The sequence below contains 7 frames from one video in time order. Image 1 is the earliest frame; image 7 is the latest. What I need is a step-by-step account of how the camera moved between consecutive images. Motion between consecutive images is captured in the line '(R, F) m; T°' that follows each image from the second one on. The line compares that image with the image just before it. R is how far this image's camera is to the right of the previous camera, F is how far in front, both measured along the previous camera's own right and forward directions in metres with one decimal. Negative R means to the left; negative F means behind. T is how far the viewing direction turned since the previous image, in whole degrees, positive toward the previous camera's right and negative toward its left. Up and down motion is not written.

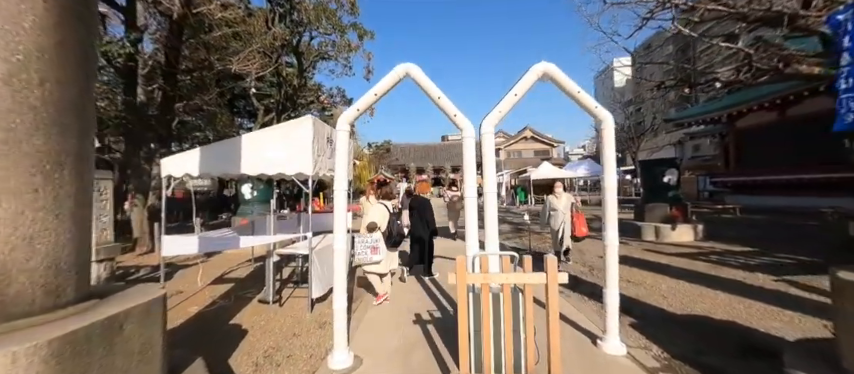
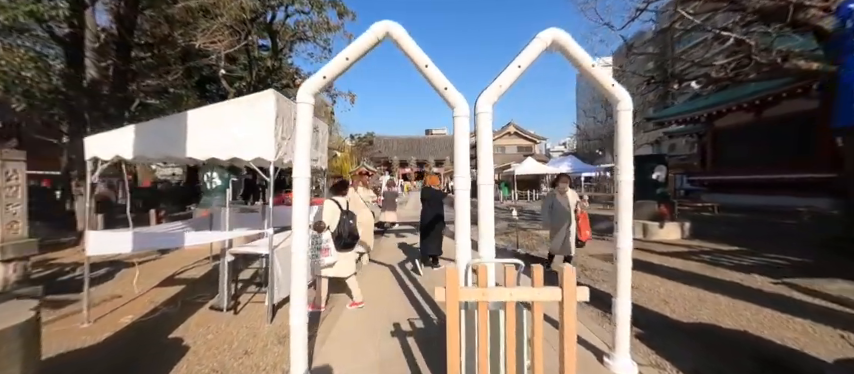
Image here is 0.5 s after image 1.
(0.0, +0.5) m; +3°
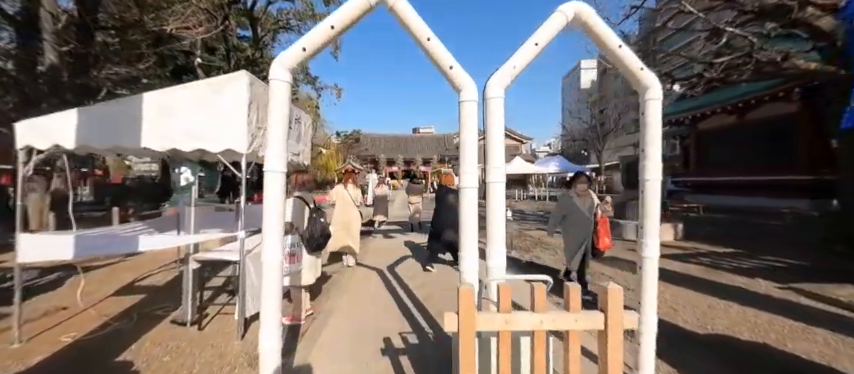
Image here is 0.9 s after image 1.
(-0.1, +0.4) m; +3°
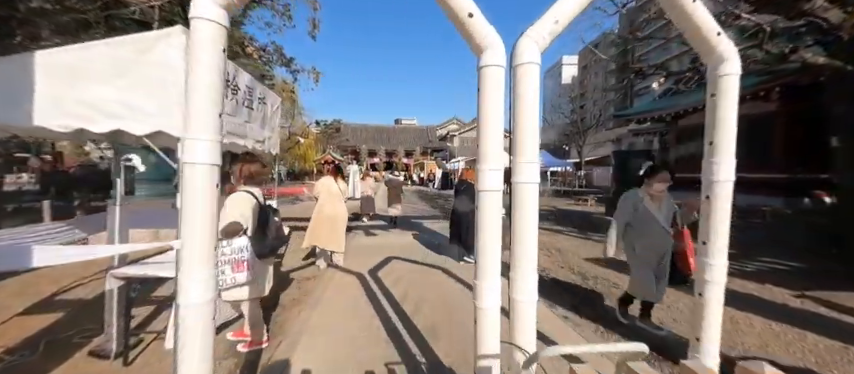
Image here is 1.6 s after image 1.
(-0.1, +0.6) m; +3°
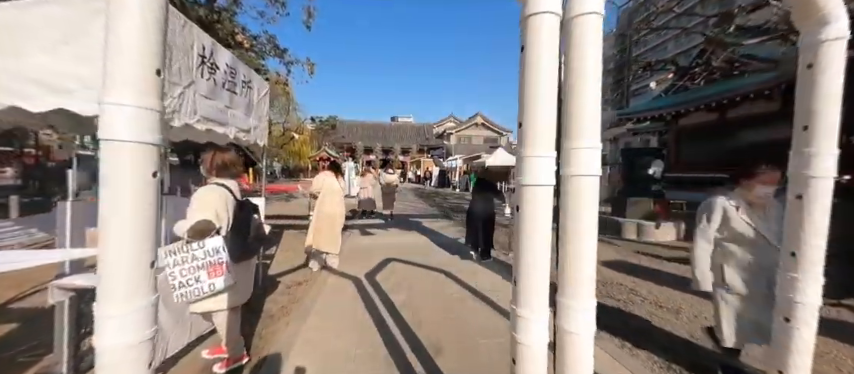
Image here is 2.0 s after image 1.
(-0.1, +0.4) m; +1°
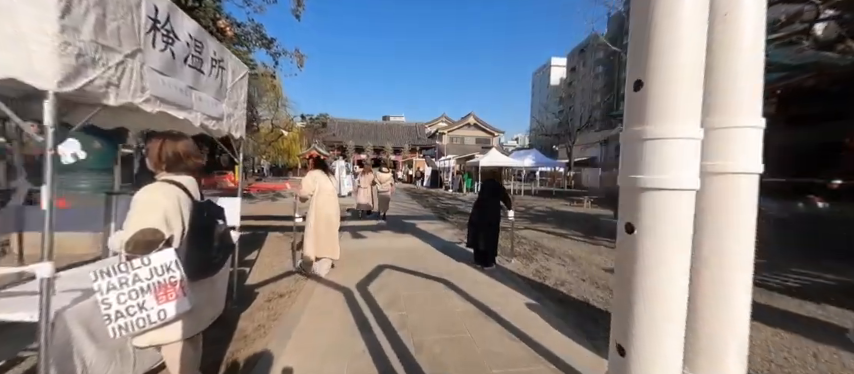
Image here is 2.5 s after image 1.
(-0.1, +0.5) m; +2°
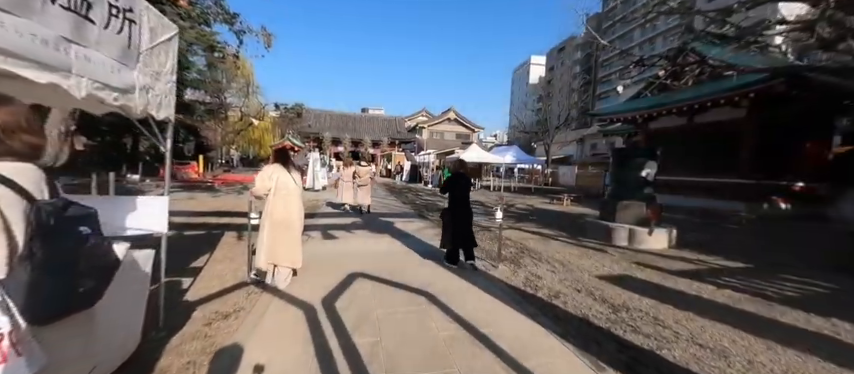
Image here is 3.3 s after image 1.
(0.0, +0.6) m; +4°
